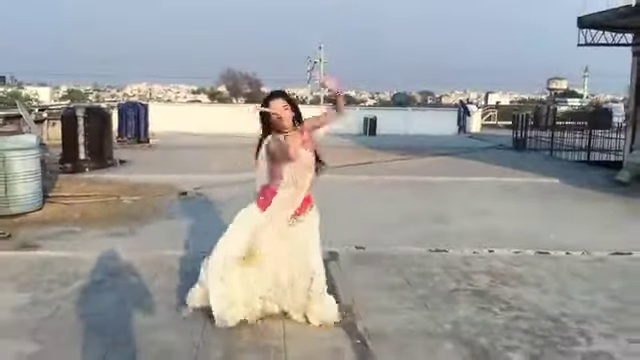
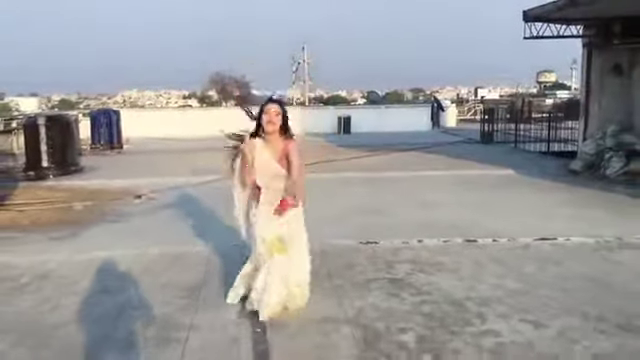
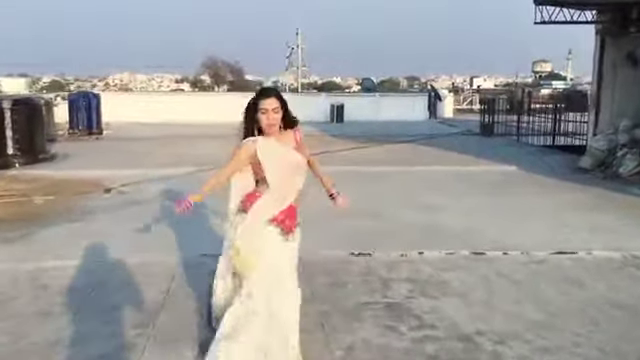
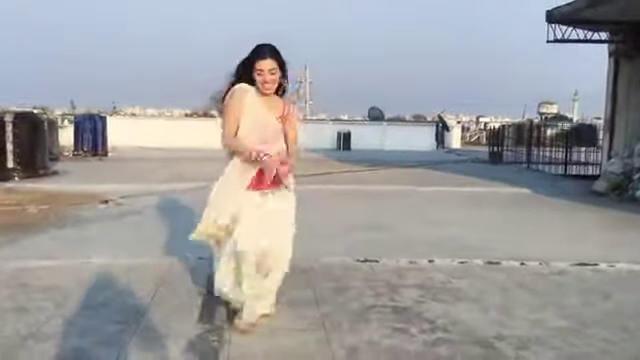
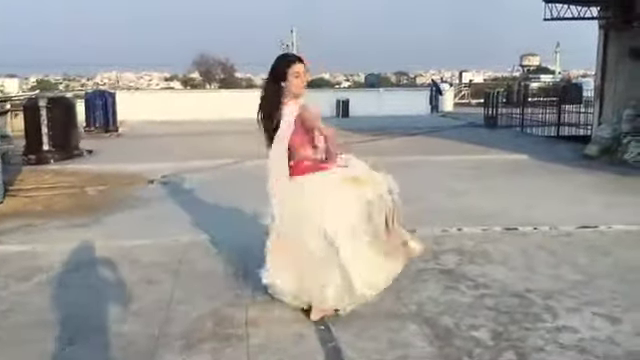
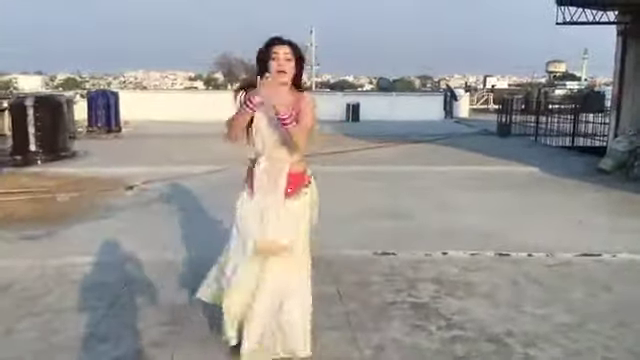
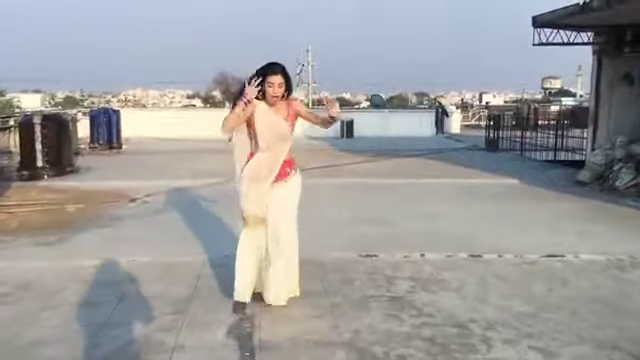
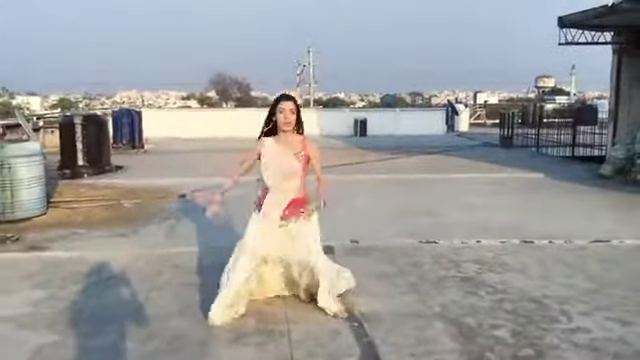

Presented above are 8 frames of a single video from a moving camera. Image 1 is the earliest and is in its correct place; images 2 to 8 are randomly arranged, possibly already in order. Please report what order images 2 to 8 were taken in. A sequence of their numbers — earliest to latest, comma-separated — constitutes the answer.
8, 5, 6, 2, 7, 3, 4
